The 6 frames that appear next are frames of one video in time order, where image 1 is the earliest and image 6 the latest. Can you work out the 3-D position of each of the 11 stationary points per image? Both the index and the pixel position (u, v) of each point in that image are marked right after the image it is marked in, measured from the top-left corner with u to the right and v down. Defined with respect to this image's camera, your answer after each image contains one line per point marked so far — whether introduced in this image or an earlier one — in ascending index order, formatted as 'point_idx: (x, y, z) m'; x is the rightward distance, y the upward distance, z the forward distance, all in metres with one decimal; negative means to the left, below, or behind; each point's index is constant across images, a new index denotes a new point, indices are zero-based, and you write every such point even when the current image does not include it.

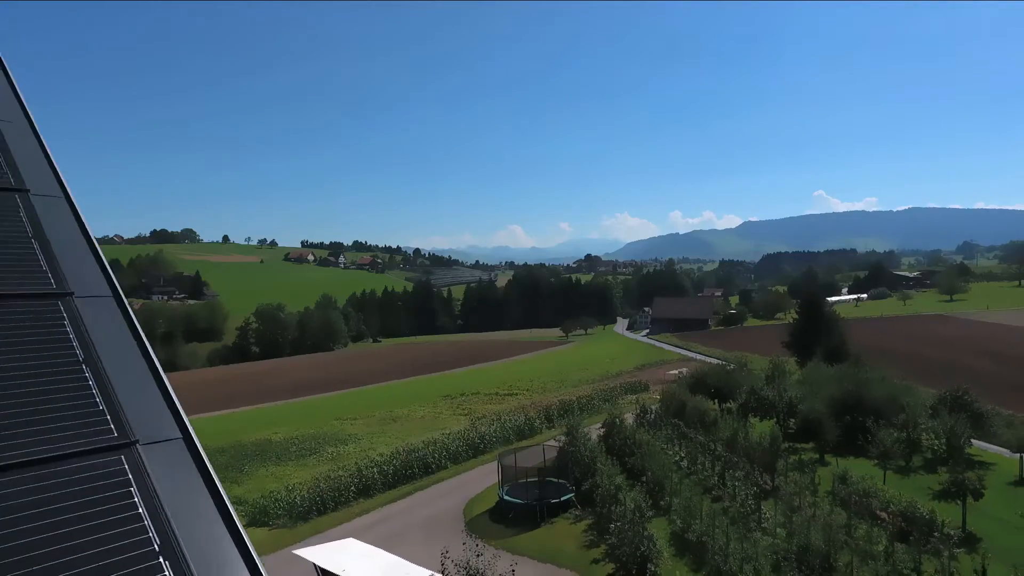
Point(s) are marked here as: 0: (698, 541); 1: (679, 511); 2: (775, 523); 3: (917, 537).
0: (+5.4, -7.4, +16.3) m
1: (+5.4, -7.2, +17.9) m
2: (+7.9, -7.1, +16.7) m
3: (+11.2, -6.9, +15.5) m
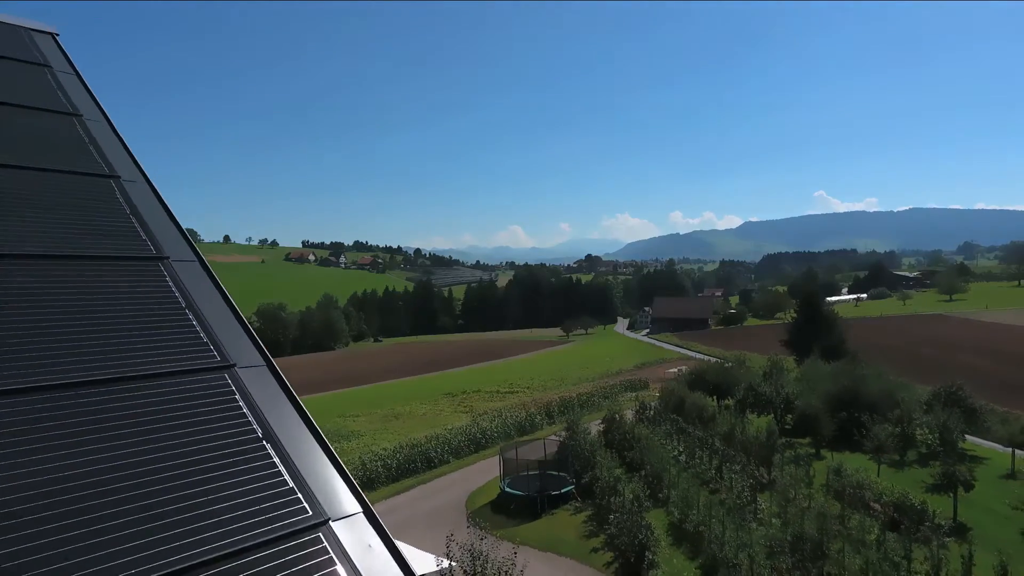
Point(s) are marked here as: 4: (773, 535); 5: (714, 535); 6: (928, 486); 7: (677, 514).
0: (+5.5, -7.3, +16.7) m
1: (+5.4, -7.1, +18.3) m
2: (+7.9, -6.9, +17.1) m
3: (+11.3, -6.7, +15.9) m
4: (+7.2, -6.9, +15.4) m
5: (+5.8, -7.0, +15.9) m
6: (+14.6, -6.9, +19.6) m
7: (+5.3, -7.2, +17.8) m
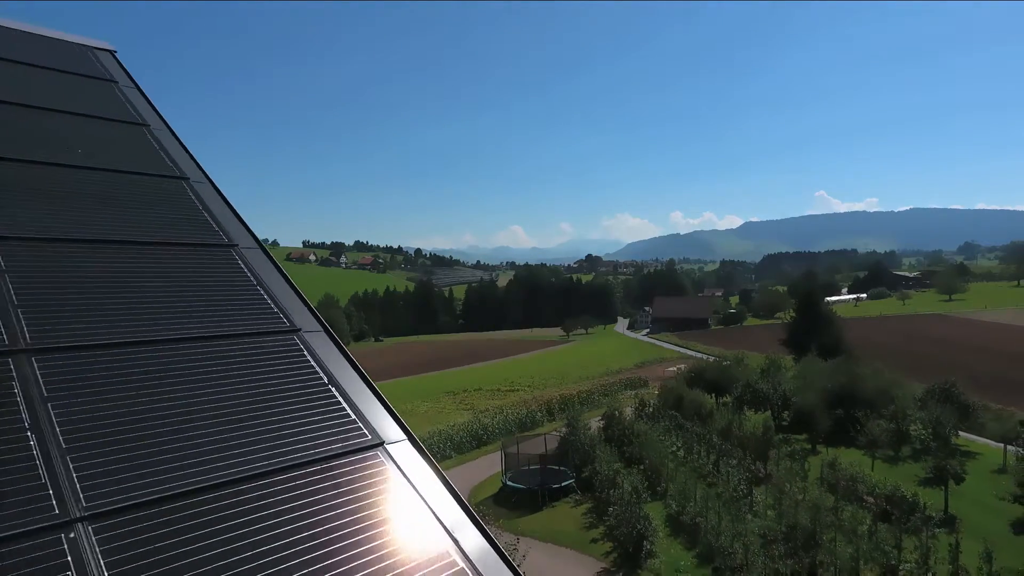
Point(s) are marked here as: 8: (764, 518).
0: (+5.5, -7.2, +17.2) m
1: (+5.5, -7.0, +18.8) m
2: (+8.0, -6.9, +17.6) m
3: (+11.3, -6.7, +16.3) m
4: (+7.3, -6.8, +15.9) m
5: (+5.8, -7.0, +16.3) m
6: (+14.7, -6.9, +20.0) m
7: (+5.3, -7.1, +18.2) m
8: (+7.7, -7.0, +16.9) m
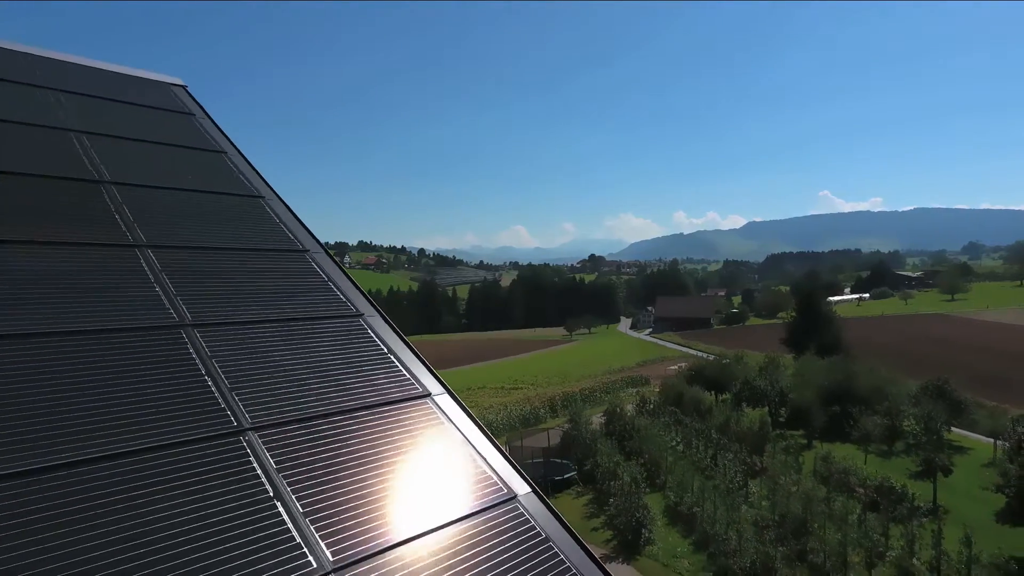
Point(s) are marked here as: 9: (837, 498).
0: (+5.7, -7.2, +17.9) m
1: (+5.6, -7.0, +19.5) m
2: (+8.1, -6.8, +18.3) m
3: (+11.4, -6.6, +17.0) m
4: (+7.4, -6.8, +16.6) m
5: (+5.9, -6.9, +17.0) m
6: (+14.8, -6.9, +20.7) m
7: (+5.5, -7.1, +18.9) m
8: (+7.8, -6.9, +17.6) m
9: (+10.2, -6.6, +17.5) m
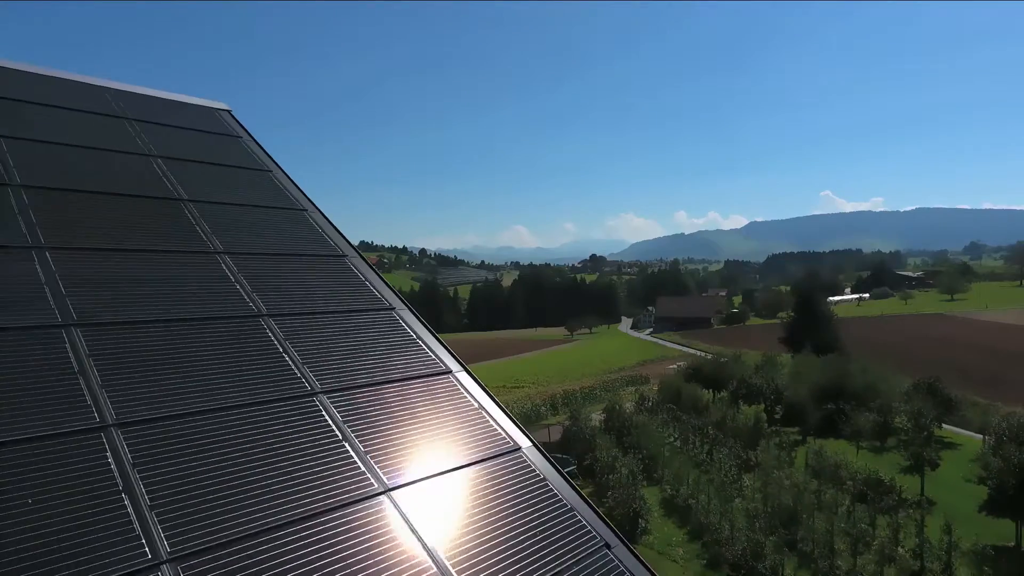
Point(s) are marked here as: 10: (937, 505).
0: (+5.7, -7.2, +18.6) m
1: (+5.7, -6.9, +20.2) m
2: (+8.2, -6.8, +18.9) m
3: (+11.5, -6.6, +17.7) m
4: (+7.5, -6.8, +17.2) m
5: (+6.0, -6.9, +17.7) m
6: (+14.9, -6.9, +21.3) m
7: (+5.5, -7.1, +19.6) m
8: (+7.9, -6.9, +18.3) m
9: (+10.3, -6.6, +18.2) m
10: (+13.6, -6.9, +17.8) m
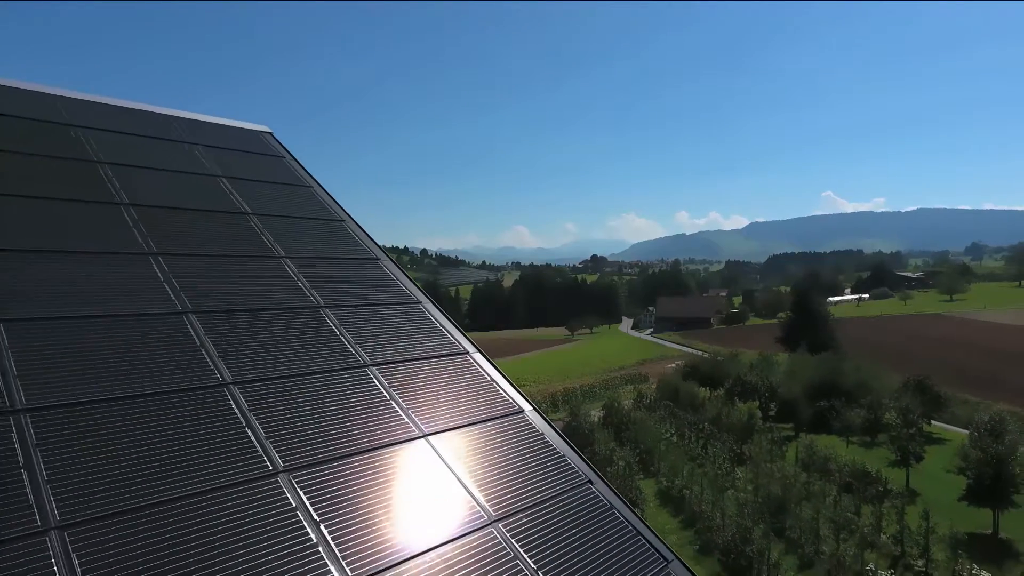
0: (+5.8, -7.2, +19.4) m
1: (+5.8, -6.9, +21.0) m
2: (+8.2, -6.8, +19.8) m
3: (+11.6, -6.6, +18.5) m
4: (+7.5, -6.8, +18.1) m
5: (+6.1, -6.9, +18.5) m
6: (+15.0, -6.8, +22.1) m
7: (+5.6, -7.1, +20.4) m
8: (+7.9, -6.9, +19.1) m
9: (+10.3, -6.6, +19.0) m
10: (+13.6, -6.9, +18.6) m
